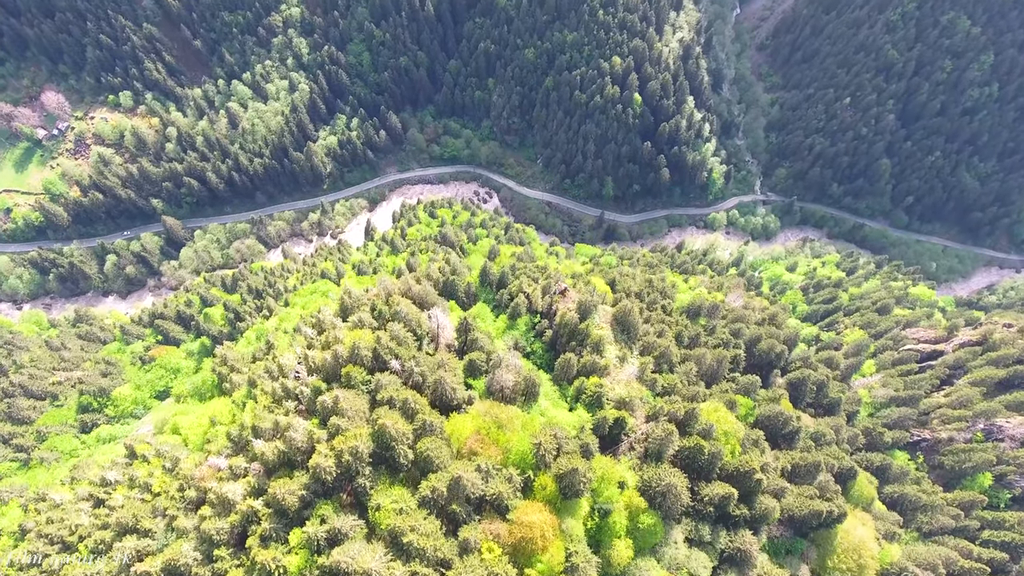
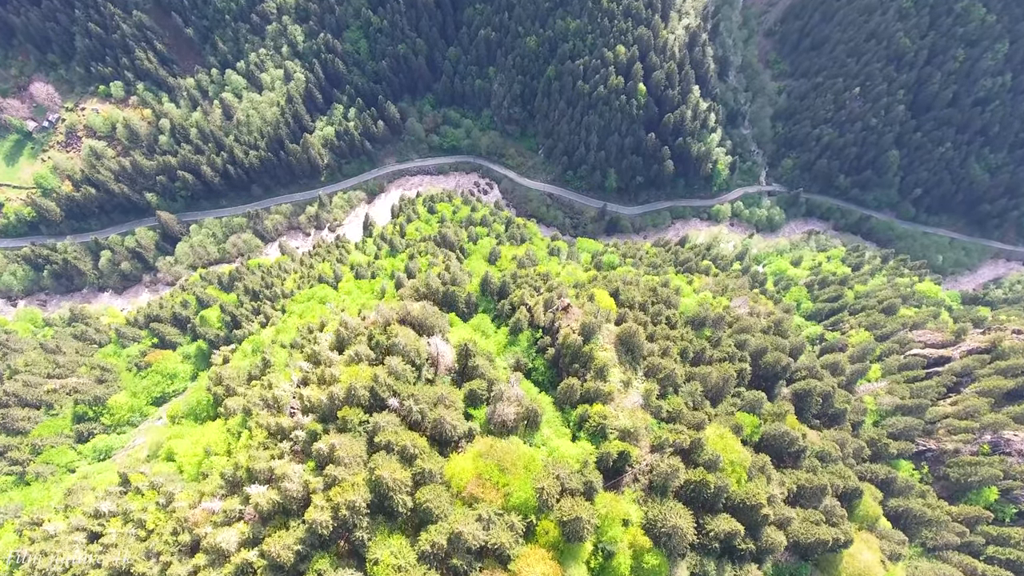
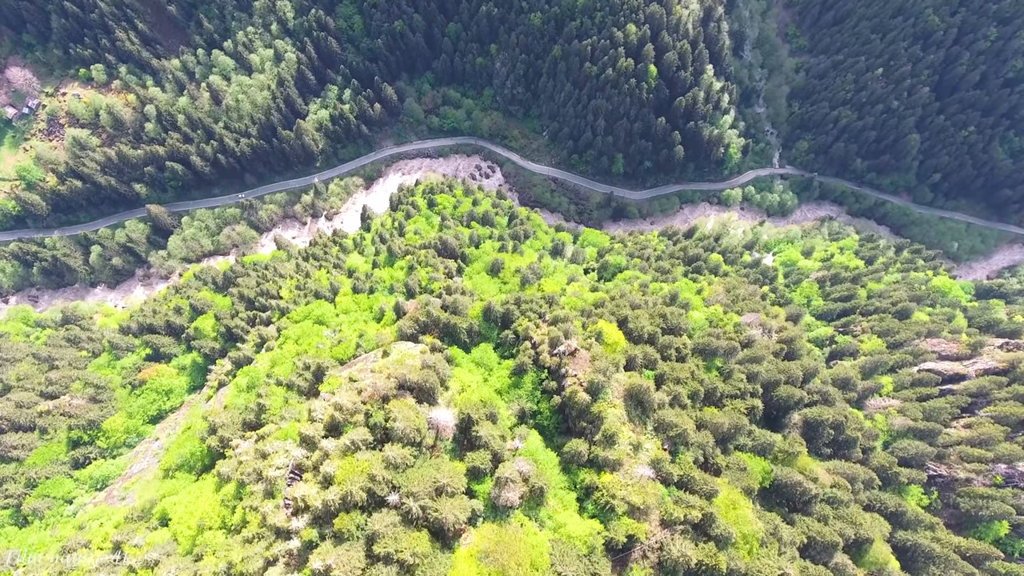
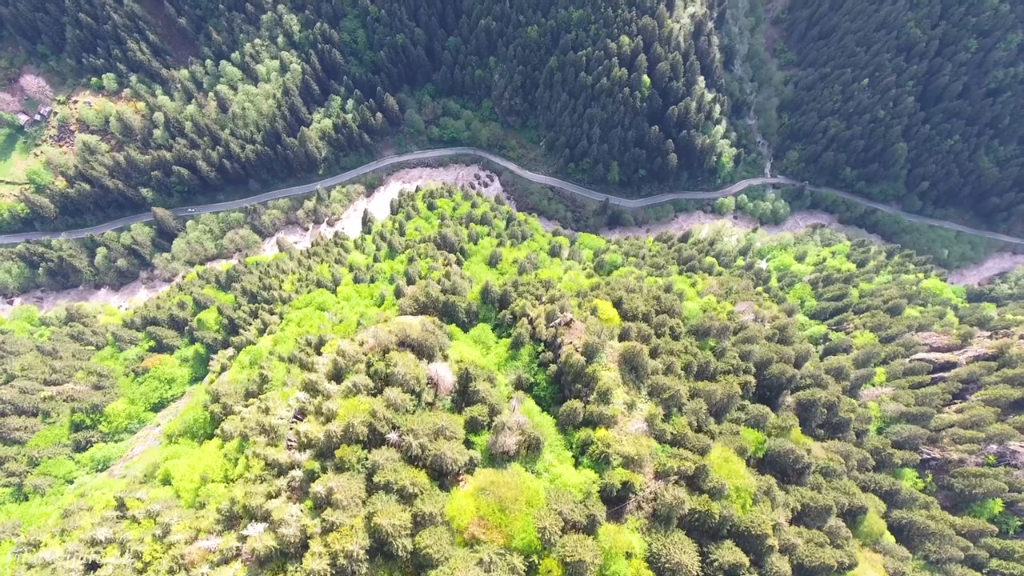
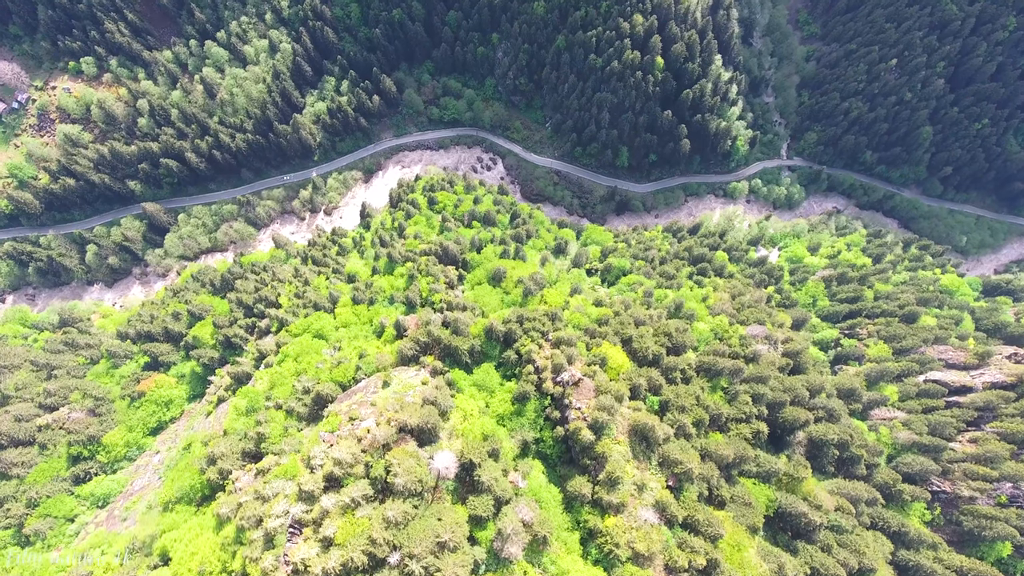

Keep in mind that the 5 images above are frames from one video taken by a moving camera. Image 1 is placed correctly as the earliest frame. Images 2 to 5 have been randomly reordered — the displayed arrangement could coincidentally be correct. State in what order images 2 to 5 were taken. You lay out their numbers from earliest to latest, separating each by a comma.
2, 4, 3, 5
